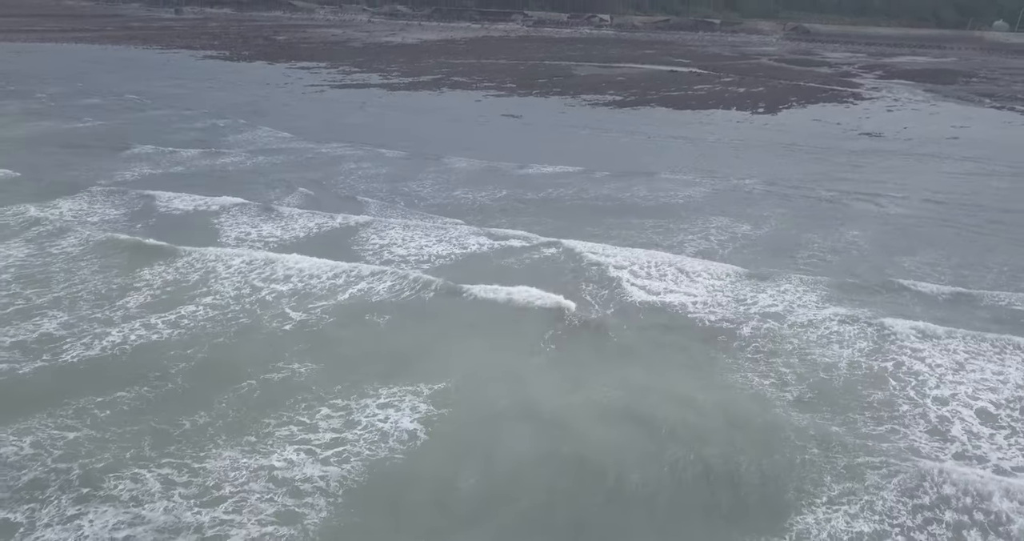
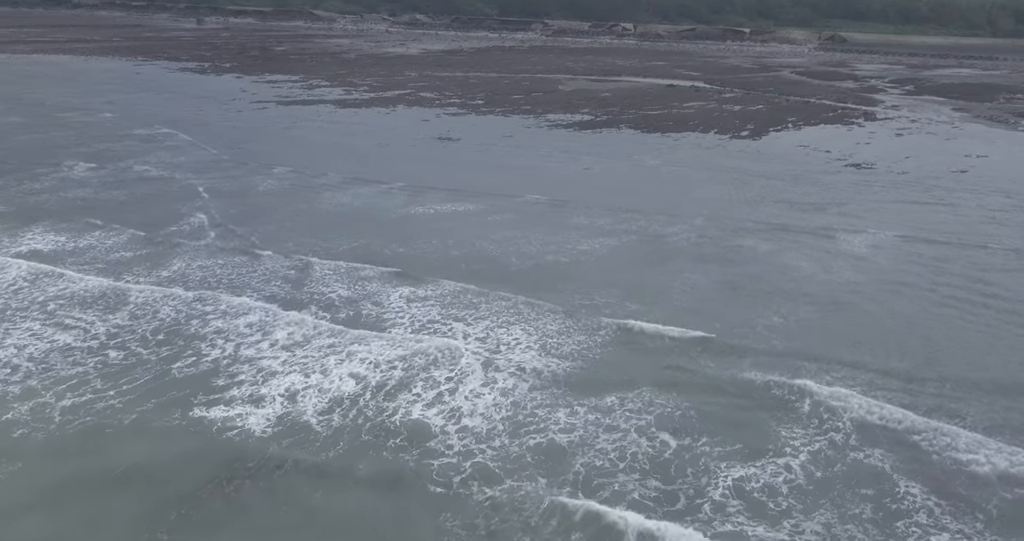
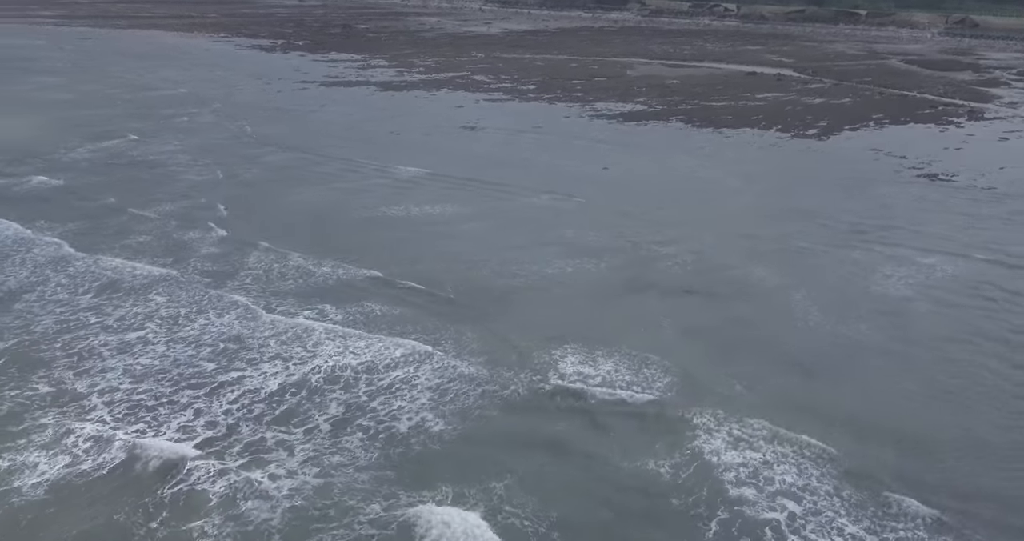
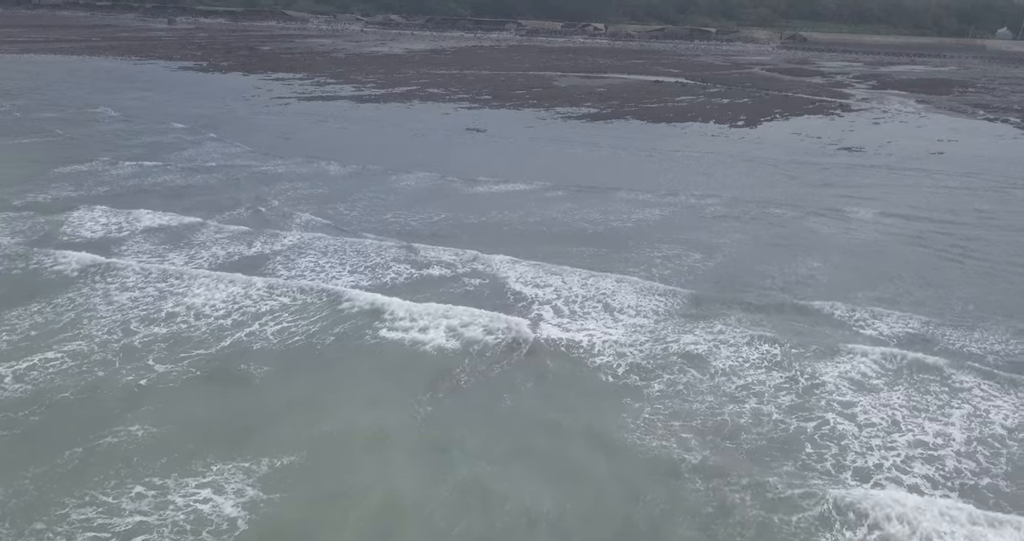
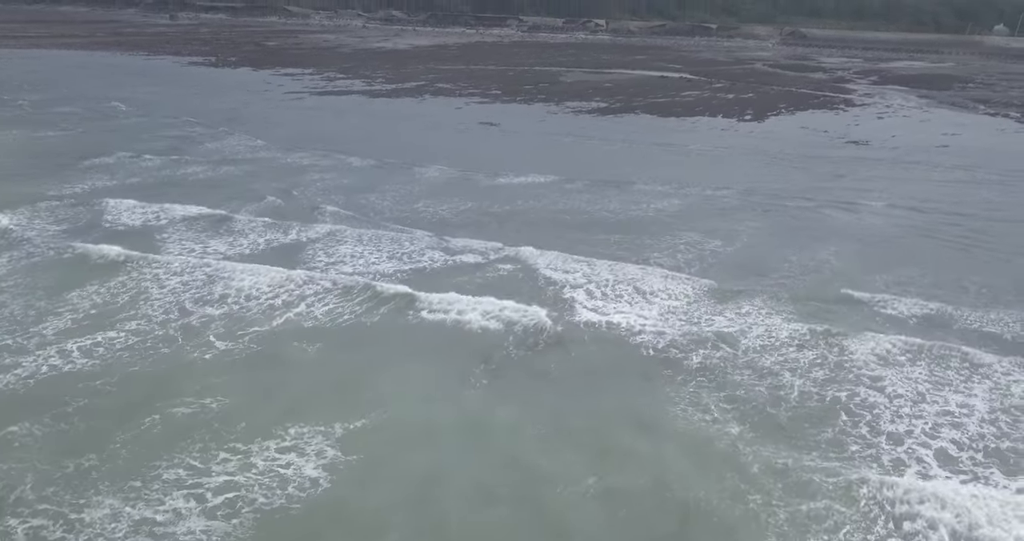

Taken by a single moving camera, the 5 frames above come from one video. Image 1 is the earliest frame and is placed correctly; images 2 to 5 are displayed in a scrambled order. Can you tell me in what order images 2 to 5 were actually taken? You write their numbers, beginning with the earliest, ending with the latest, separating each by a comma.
5, 4, 2, 3
